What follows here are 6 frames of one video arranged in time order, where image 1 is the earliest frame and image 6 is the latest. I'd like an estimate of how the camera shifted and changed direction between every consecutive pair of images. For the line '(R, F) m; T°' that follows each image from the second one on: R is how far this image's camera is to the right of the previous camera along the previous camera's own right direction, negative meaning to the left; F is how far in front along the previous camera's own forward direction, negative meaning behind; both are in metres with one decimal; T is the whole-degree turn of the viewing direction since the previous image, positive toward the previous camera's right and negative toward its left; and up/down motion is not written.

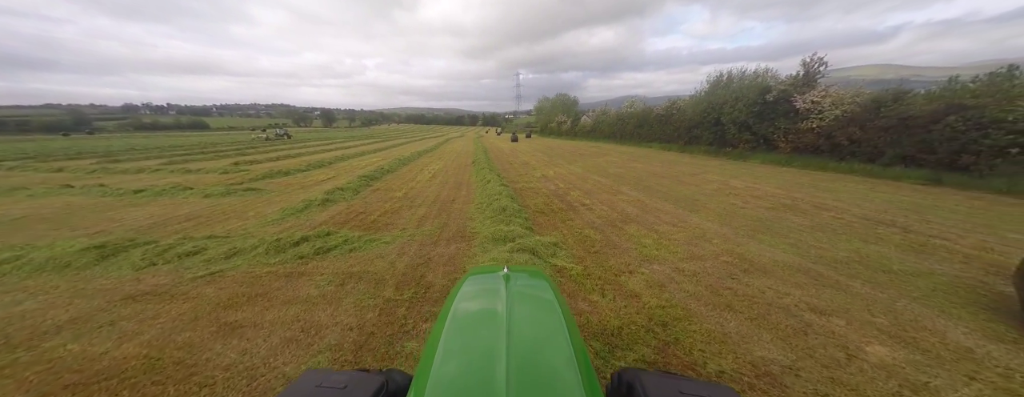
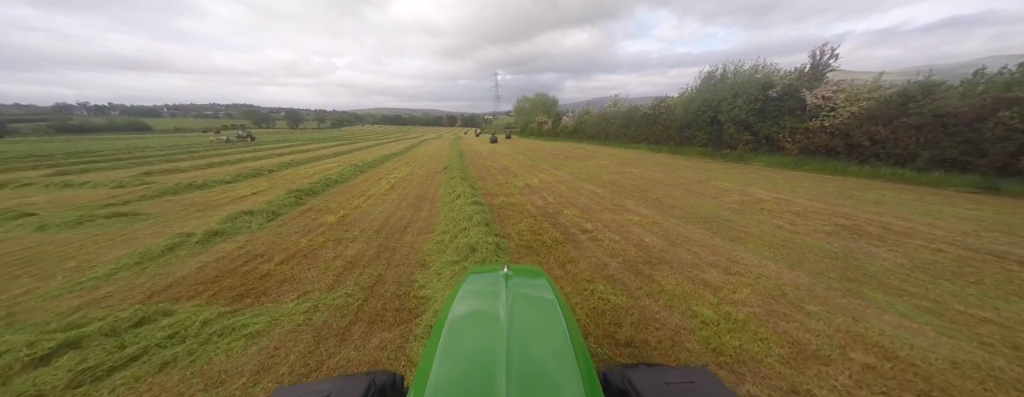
(+0.2, +2.5) m; +4°
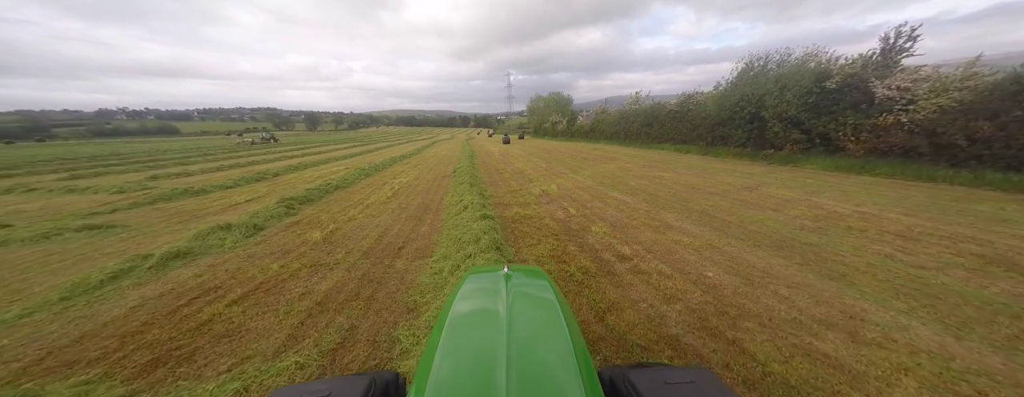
(-0.1, +1.3) m; -3°
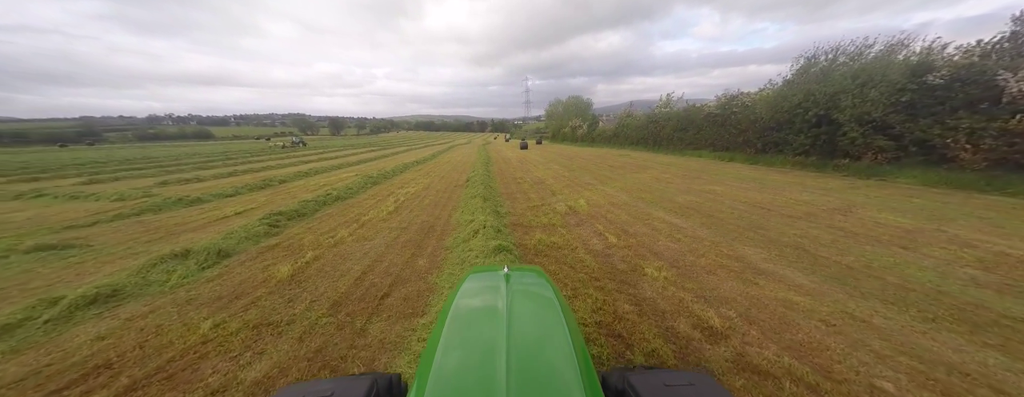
(-0.2, +1.7) m; -3°
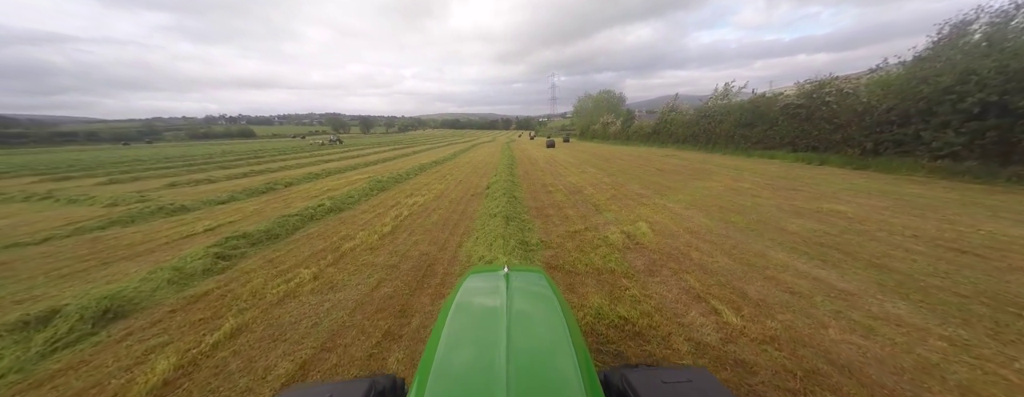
(-0.3, +2.5) m; -5°
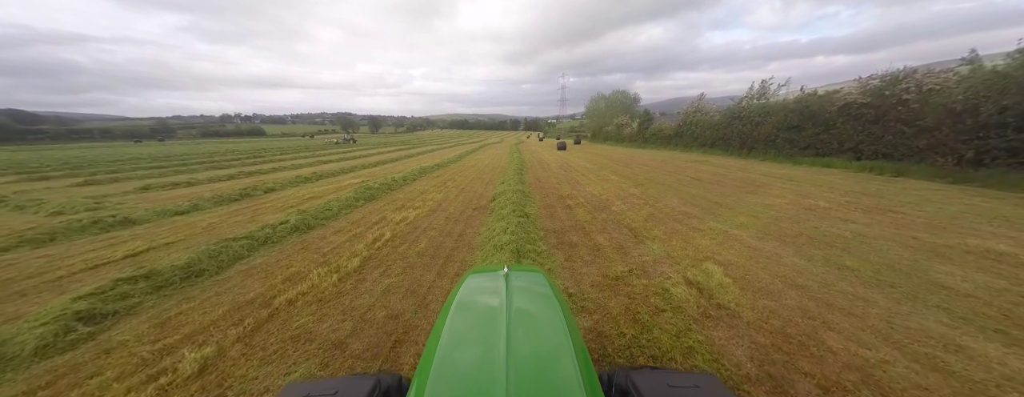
(-0.1, +2.0) m; -2°
